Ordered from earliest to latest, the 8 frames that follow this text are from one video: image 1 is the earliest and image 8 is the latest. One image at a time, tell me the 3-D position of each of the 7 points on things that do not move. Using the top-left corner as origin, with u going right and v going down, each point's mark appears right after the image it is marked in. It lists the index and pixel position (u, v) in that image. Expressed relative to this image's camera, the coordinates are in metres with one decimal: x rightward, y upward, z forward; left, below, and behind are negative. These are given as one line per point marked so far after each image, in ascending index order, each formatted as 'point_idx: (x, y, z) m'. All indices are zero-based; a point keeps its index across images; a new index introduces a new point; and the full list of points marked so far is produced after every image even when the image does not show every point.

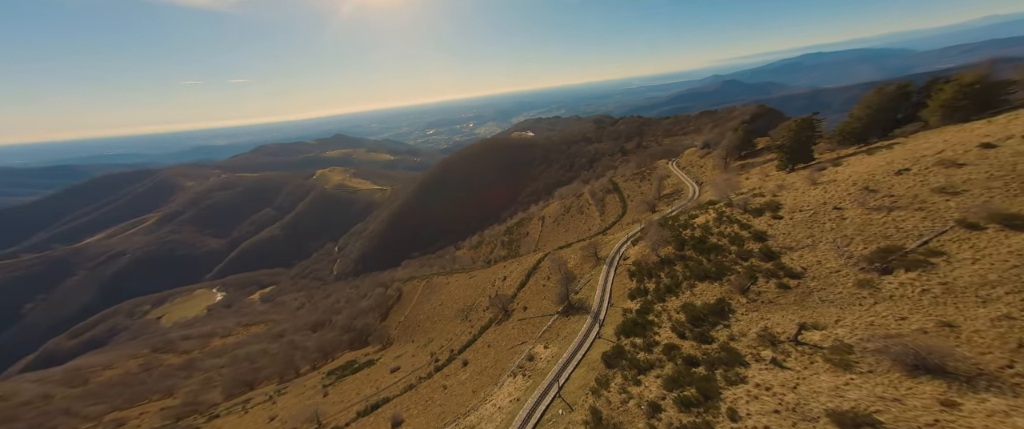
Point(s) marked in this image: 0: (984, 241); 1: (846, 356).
0: (+29.3, -1.7, +17.5) m
1: (+15.5, -6.7, +13.1) m
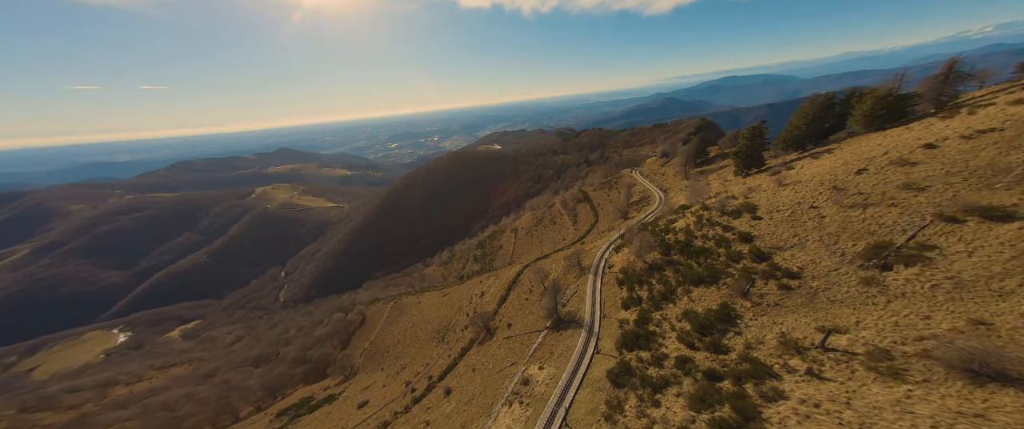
0: (+29.5, -1.3, +18.2) m
1: (+16.5, -6.5, +12.3) m
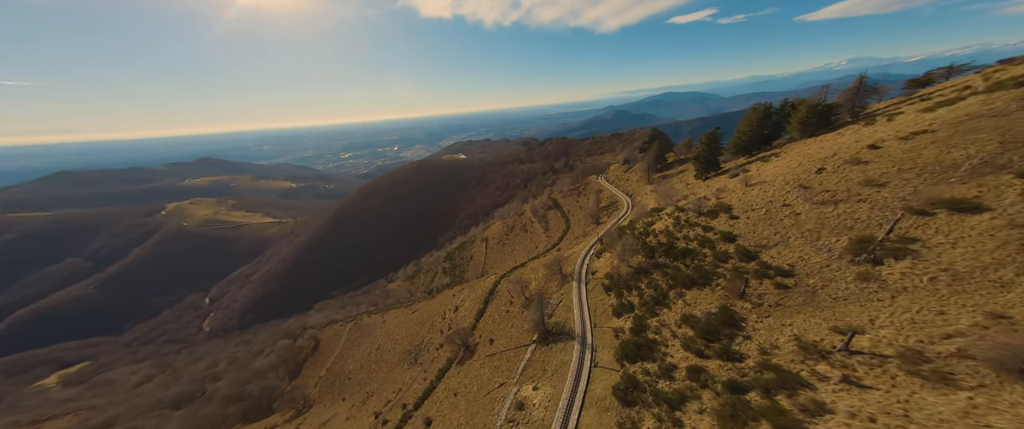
0: (+29.6, -0.8, +19.3) m
1: (+17.6, -6.3, +11.8) m
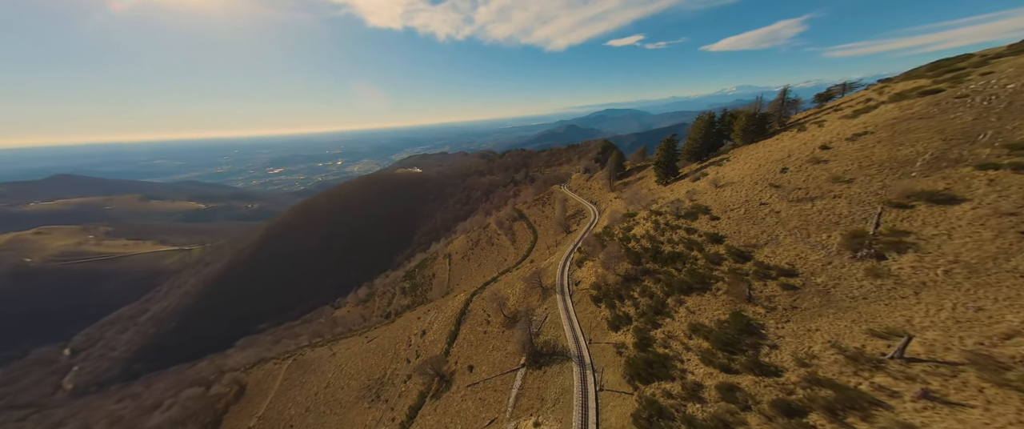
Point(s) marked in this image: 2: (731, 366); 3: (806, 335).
0: (+29.9, -0.2, +20.3) m
1: (+19.4, -6.0, +10.9) m
2: (+15.3, -10.6, +19.8) m
3: (+19.0, -7.7, +18.3) m
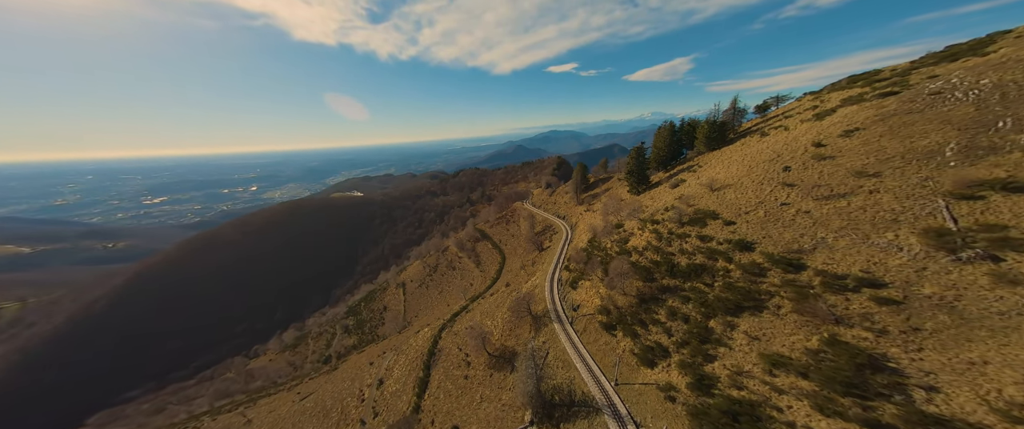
0: (+32.2, +0.6, +18.0) m
1: (+23.8, -5.1, +6.7) m
2: (+18.6, -10.6, +14.5) m
3: (+22.3, -7.4, +13.8) m
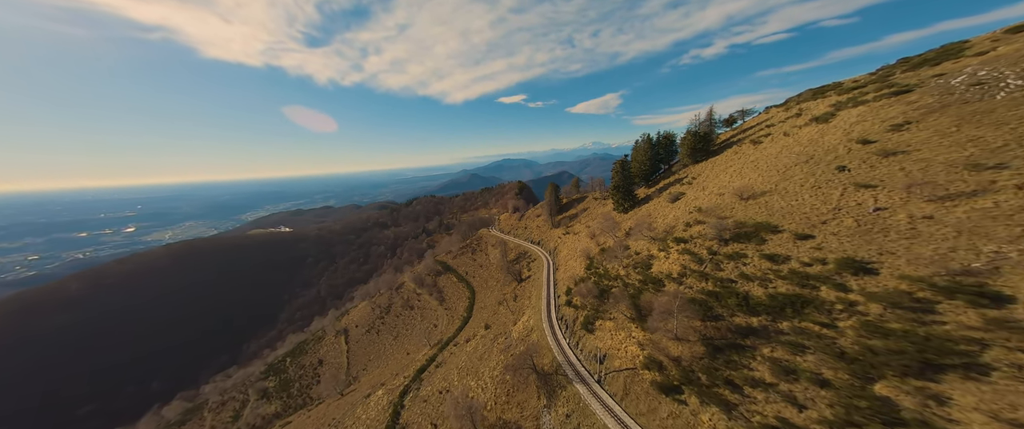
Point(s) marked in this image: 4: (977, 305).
0: (+36.4, +1.3, +12.1) m
1: (+30.1, -3.6, -0.9) m
2: (+24.1, -10.1, +5.5) m
3: (+27.7, -6.6, +5.6) m
4: (+27.3, -5.4, +16.7) m
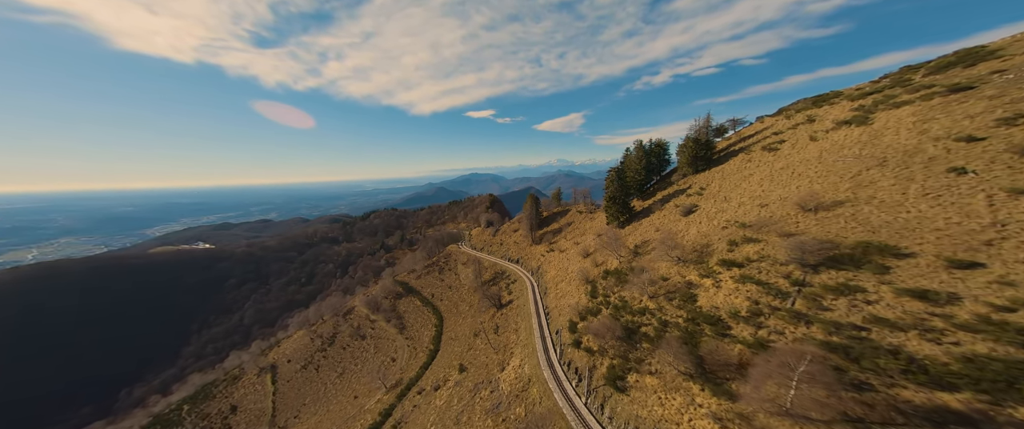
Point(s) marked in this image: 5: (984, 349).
0: (+40.1, +0.9, +4.9) m
1: (+35.6, -3.3, -9.0) m
2: (+28.8, -10.0, -3.7) m
3: (+32.4, -6.7, -3.0) m
4: (+30.6, -6.0, +8.0) m
5: (+26.3, -7.8, +15.5) m
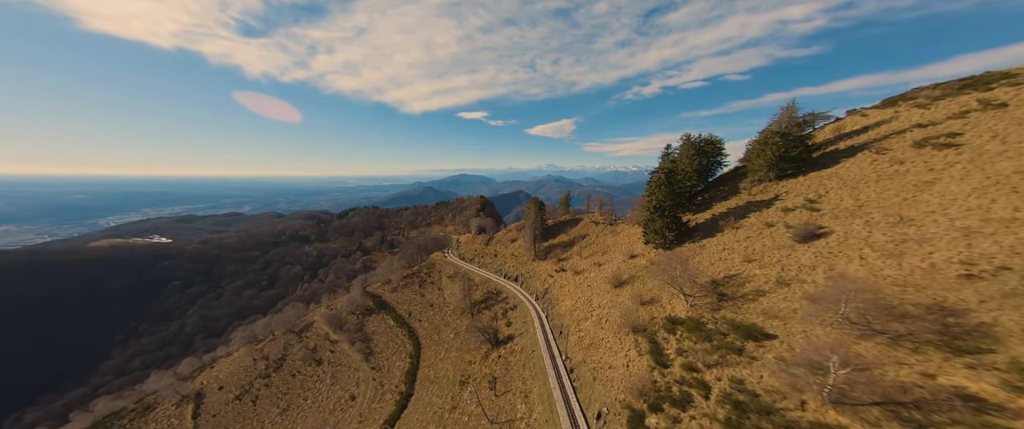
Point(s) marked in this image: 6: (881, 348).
0: (+45.1, -1.8, -13.0) m
1: (+41.0, -5.7, -27.2) m
2: (+33.8, -12.2, -22.4) m
3: (+37.4, -8.9, -21.4) m
4: (+35.1, -8.3, -10.5) m
5: (+30.4, -10.0, -3.3) m
6: (+25.1, -9.4, +19.5) m
